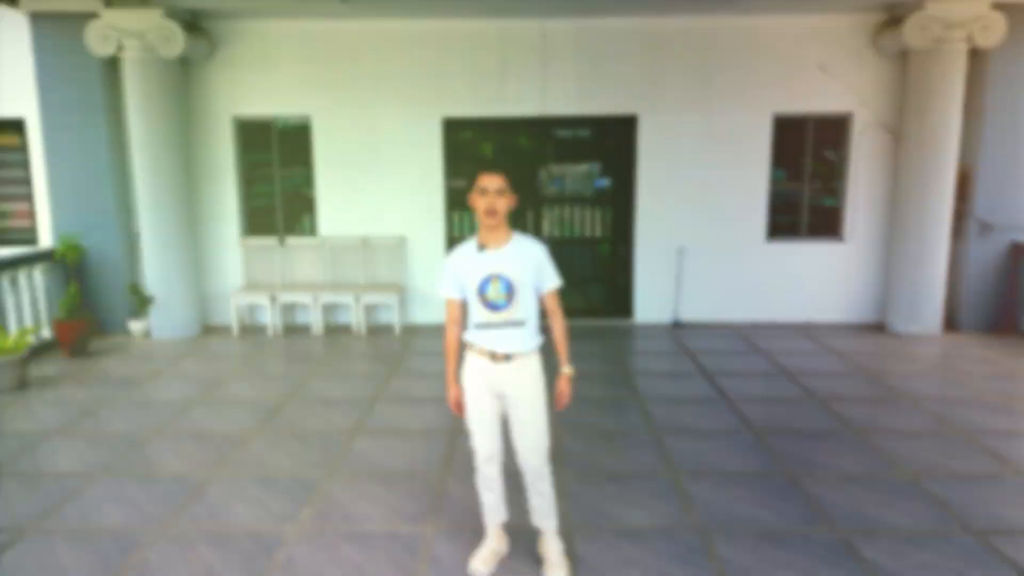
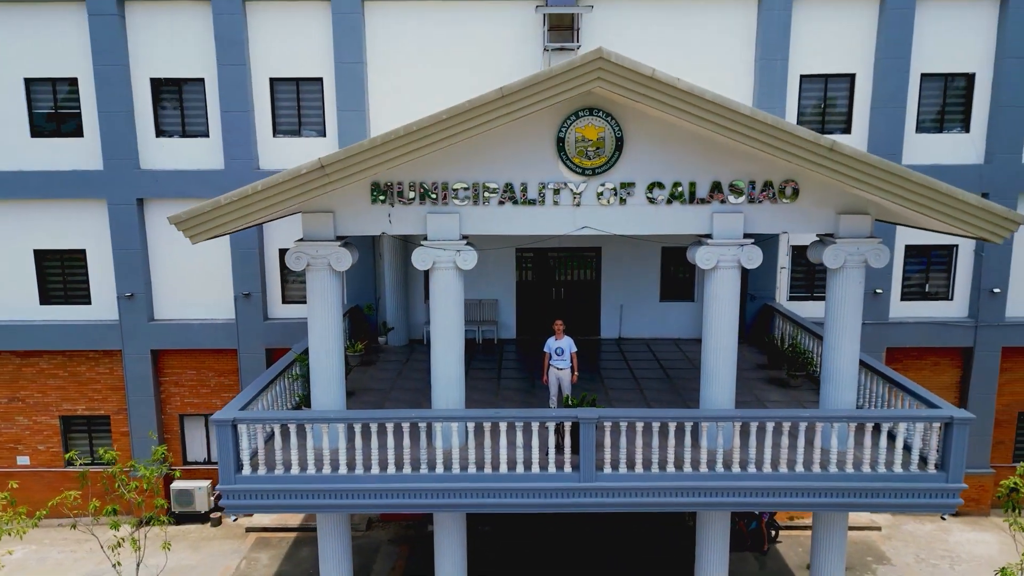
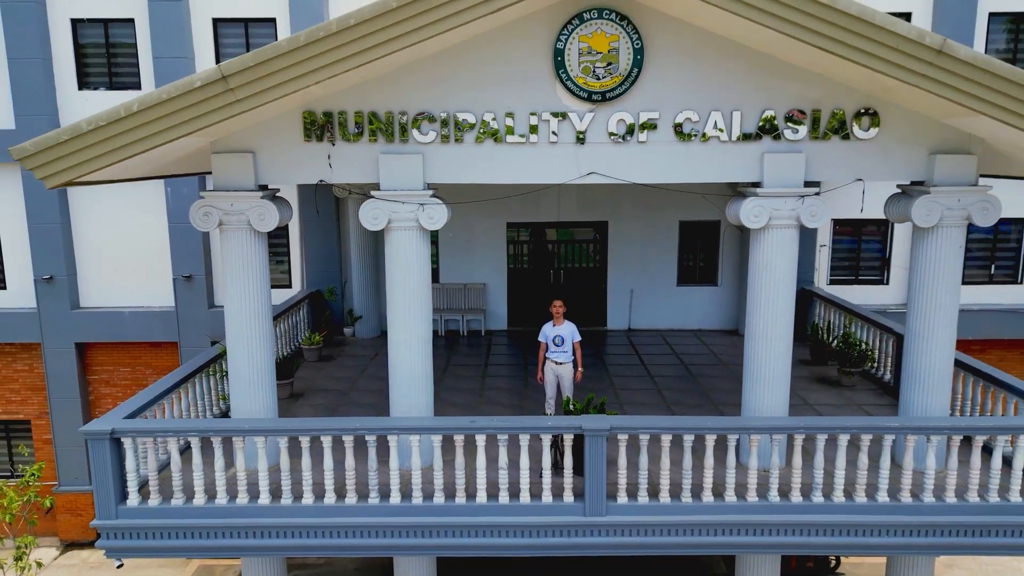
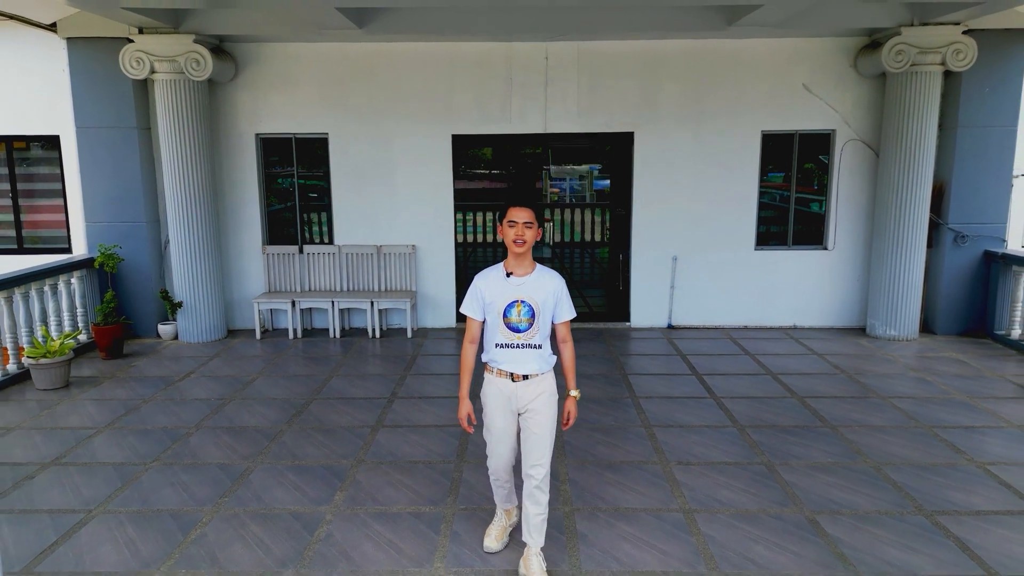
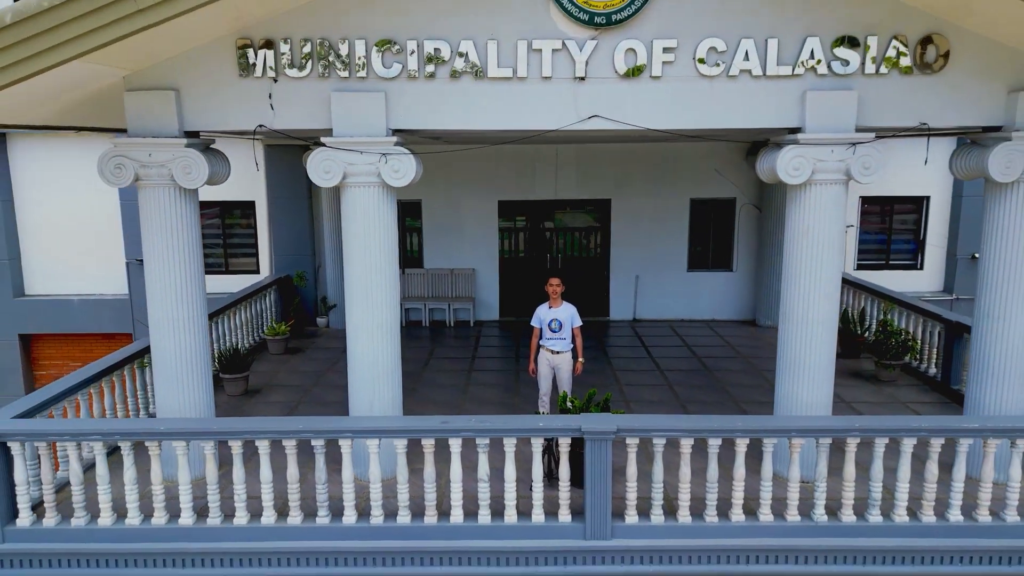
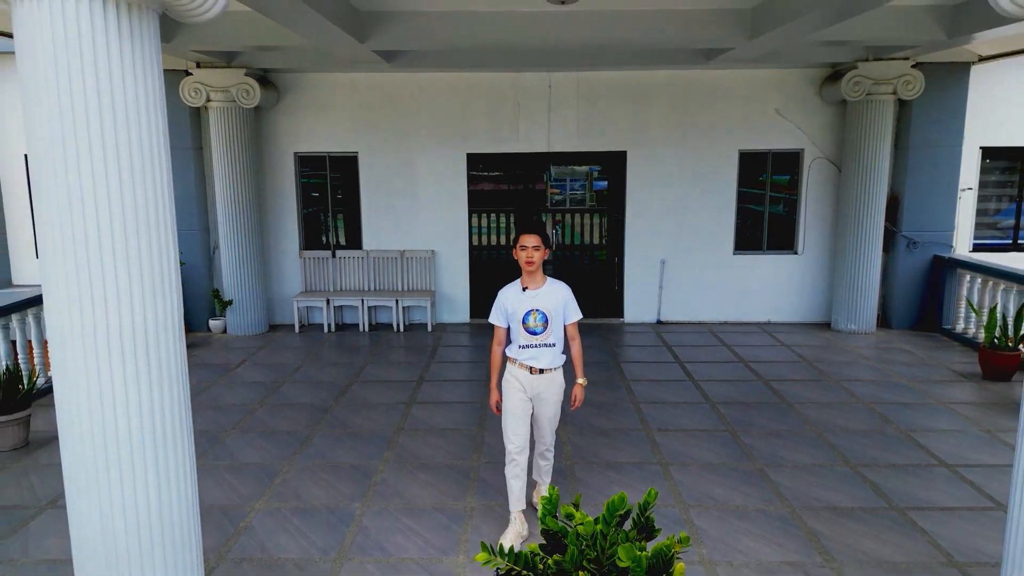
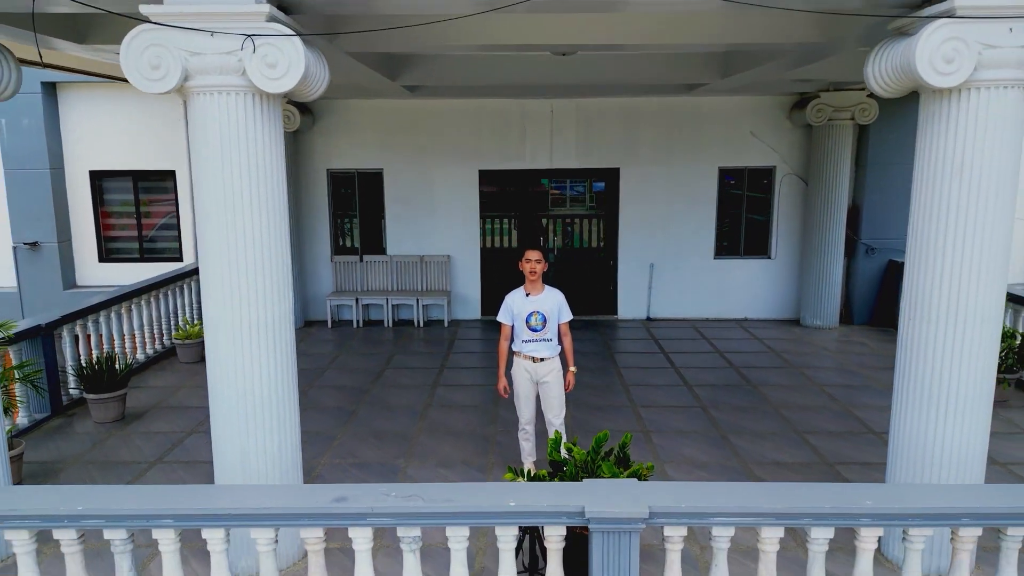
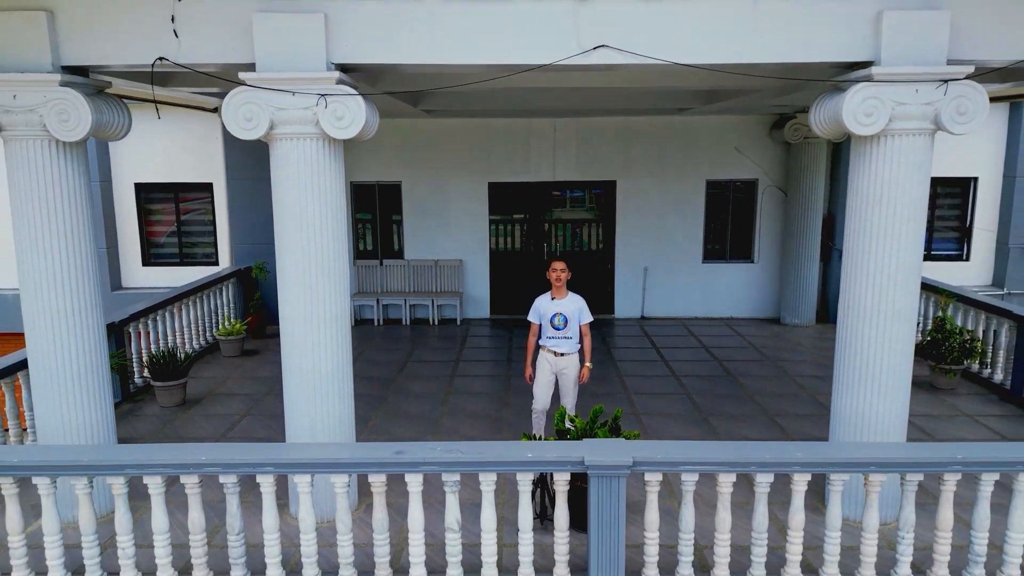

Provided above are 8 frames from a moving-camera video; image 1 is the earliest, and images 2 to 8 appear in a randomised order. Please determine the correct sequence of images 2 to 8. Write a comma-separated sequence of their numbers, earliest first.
4, 6, 7, 8, 5, 3, 2
